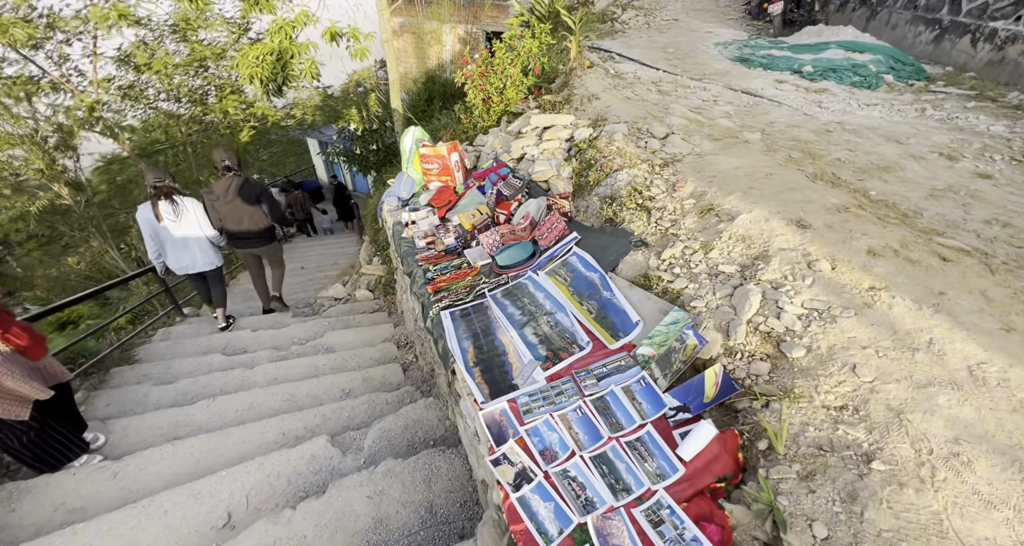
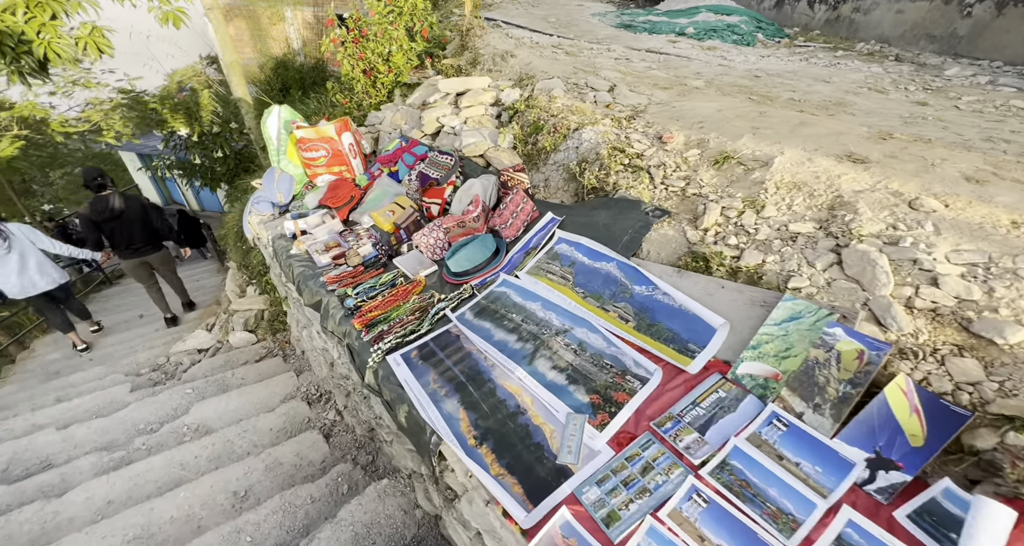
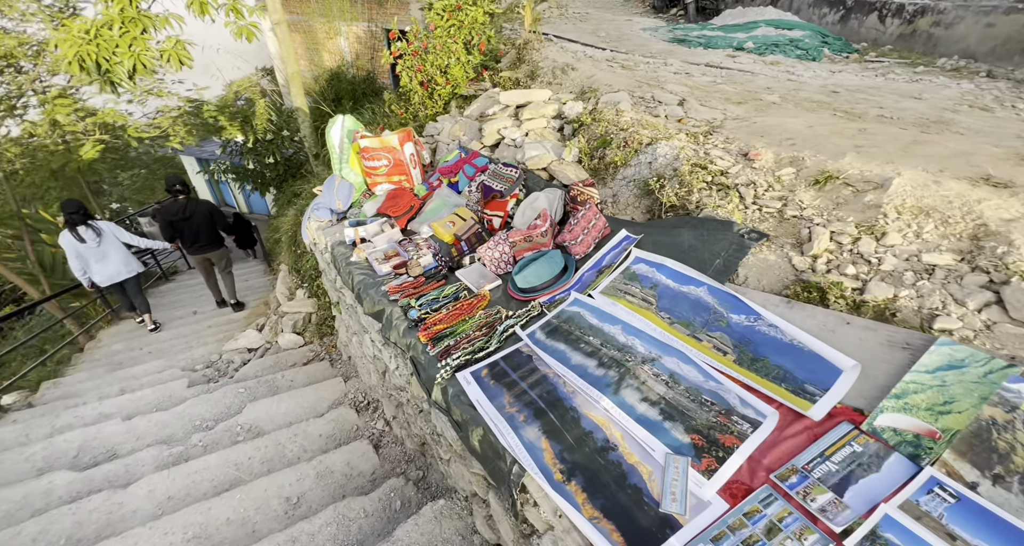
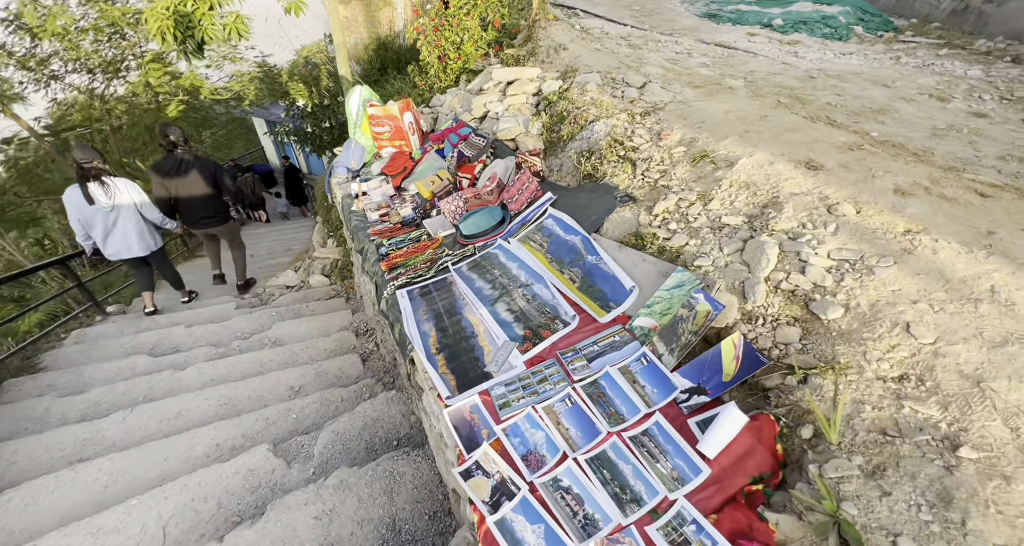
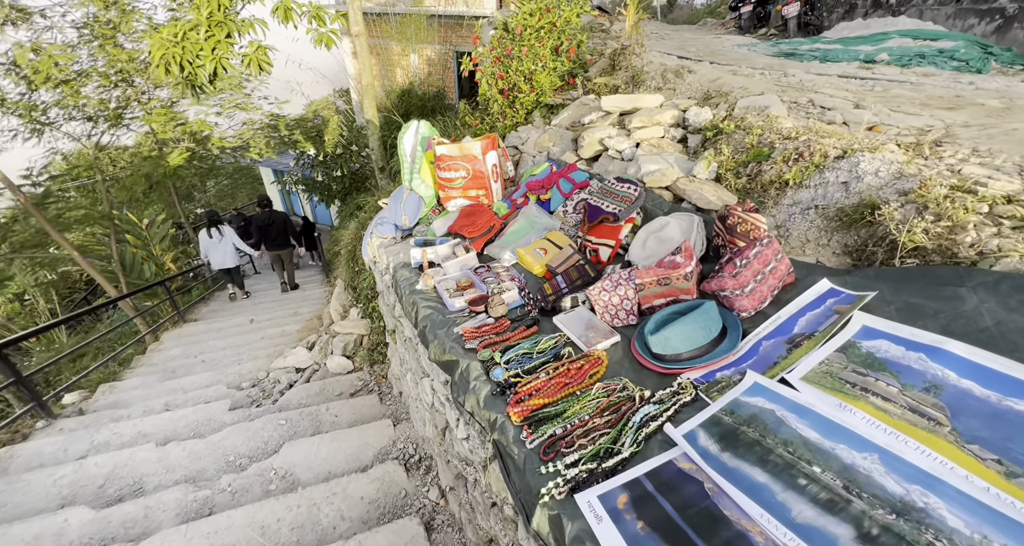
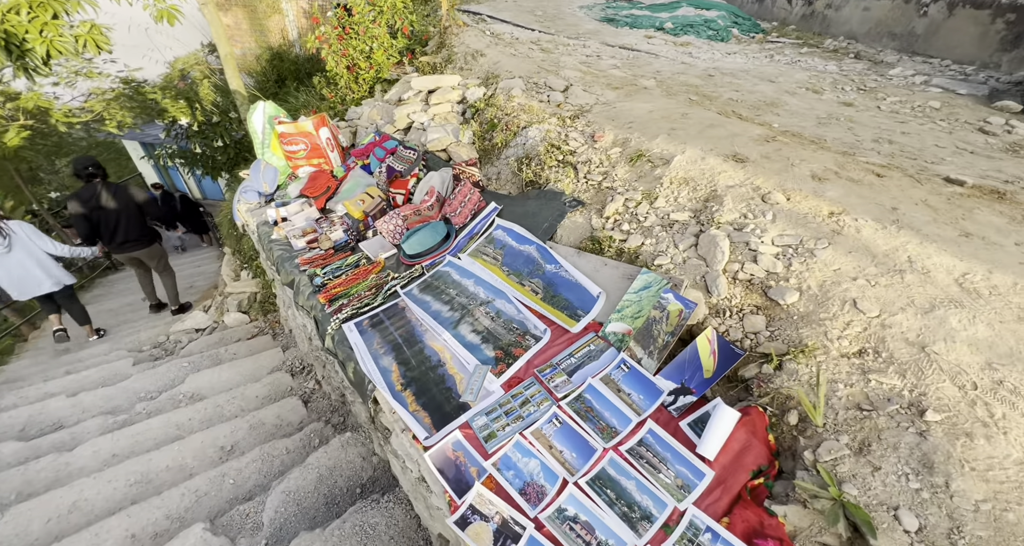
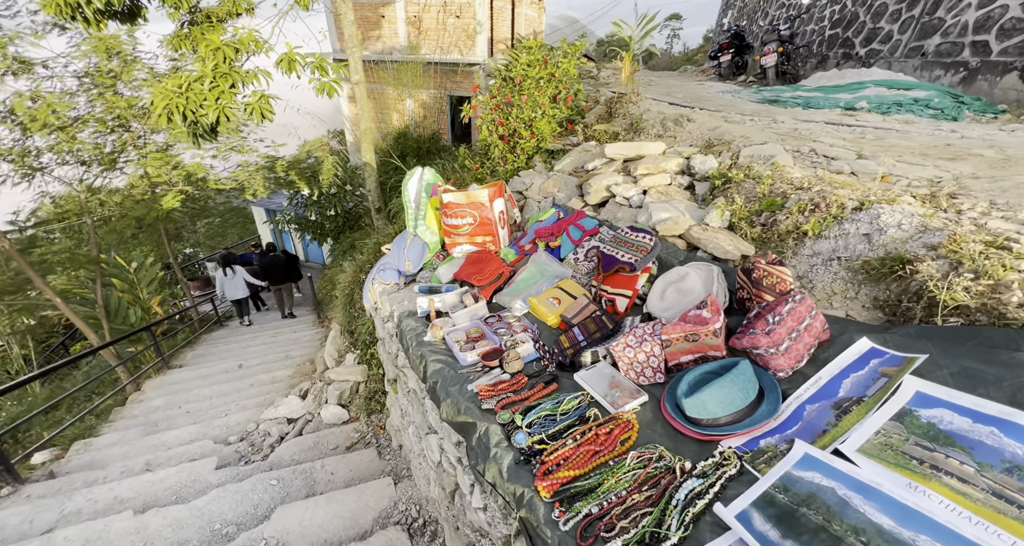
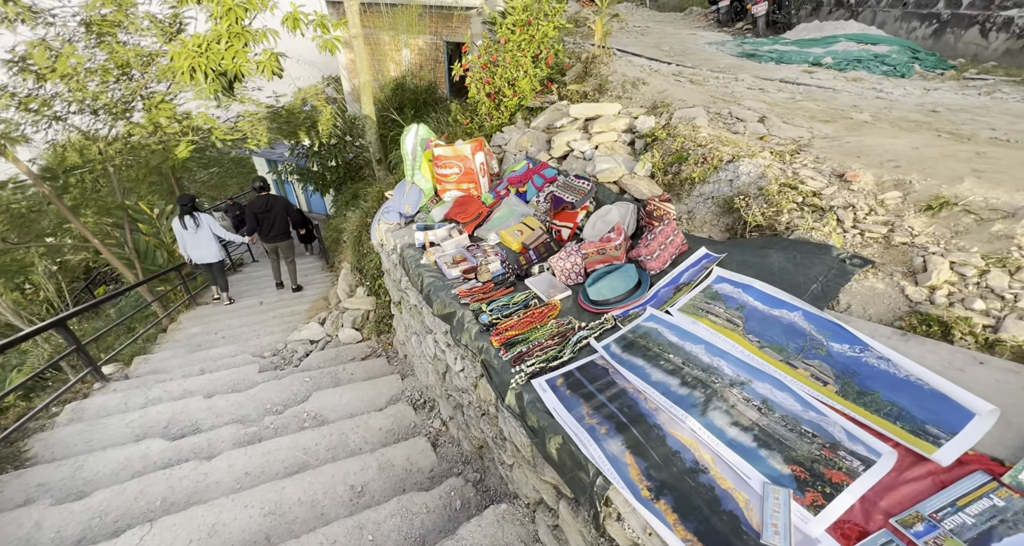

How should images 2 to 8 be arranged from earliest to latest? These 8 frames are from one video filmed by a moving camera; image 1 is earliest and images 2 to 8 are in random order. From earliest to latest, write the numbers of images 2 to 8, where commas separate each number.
4, 6, 2, 3, 8, 5, 7
